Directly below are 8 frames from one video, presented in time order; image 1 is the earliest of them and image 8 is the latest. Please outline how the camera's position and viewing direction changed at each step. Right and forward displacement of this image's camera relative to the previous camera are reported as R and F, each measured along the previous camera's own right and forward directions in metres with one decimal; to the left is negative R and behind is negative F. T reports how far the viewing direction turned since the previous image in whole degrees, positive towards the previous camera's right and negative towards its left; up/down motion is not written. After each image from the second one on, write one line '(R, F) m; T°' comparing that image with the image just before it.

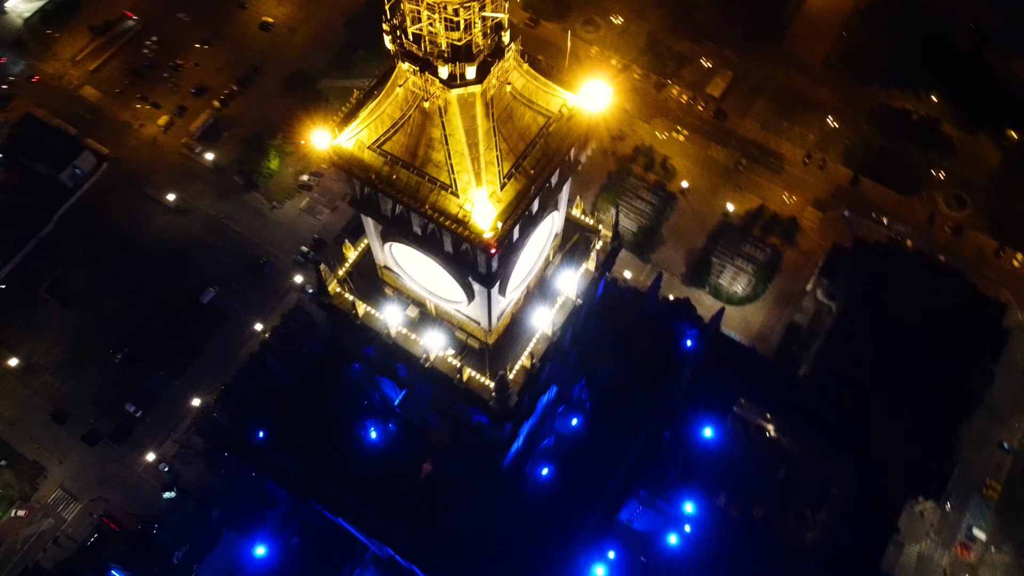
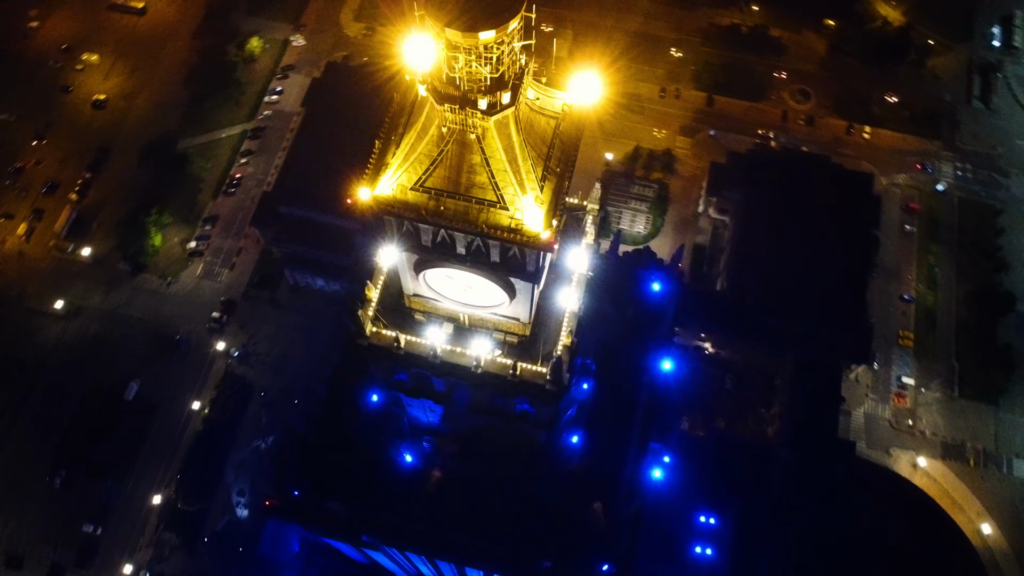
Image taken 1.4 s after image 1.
(-1.8, -0.7) m; +8°
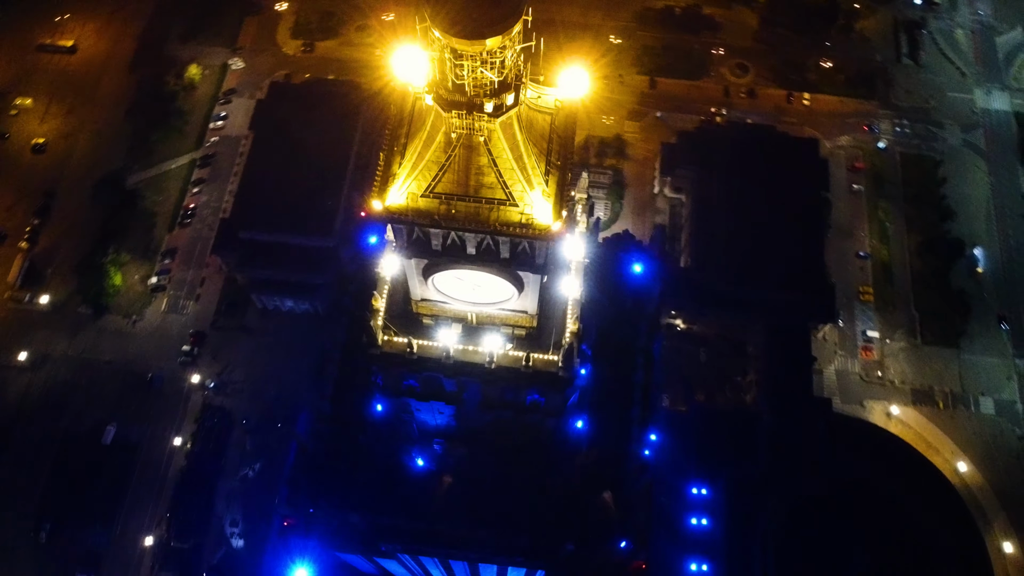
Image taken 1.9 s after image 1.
(-0.7, -0.3) m; +3°
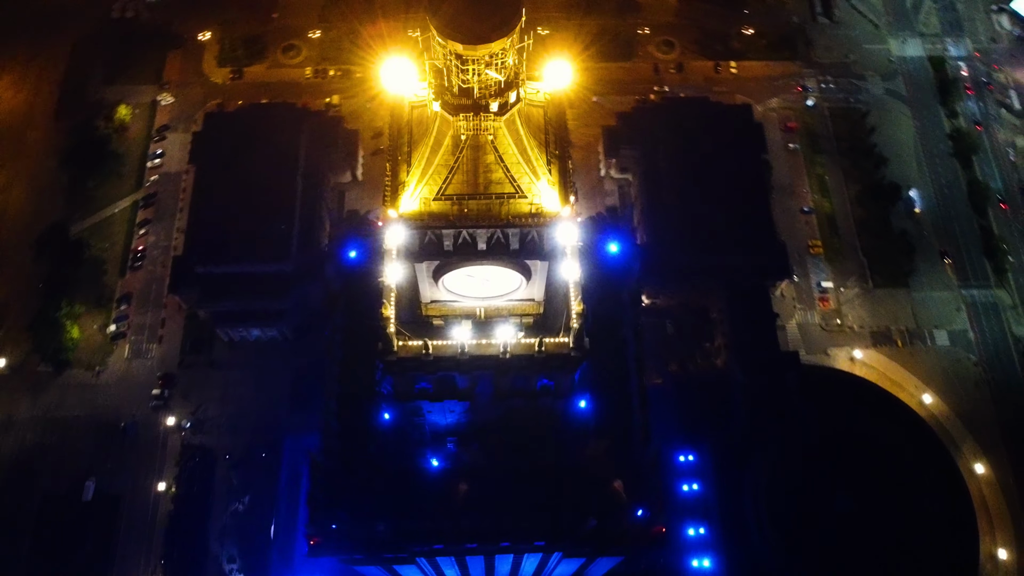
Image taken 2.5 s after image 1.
(-0.9, -0.4) m; +4°
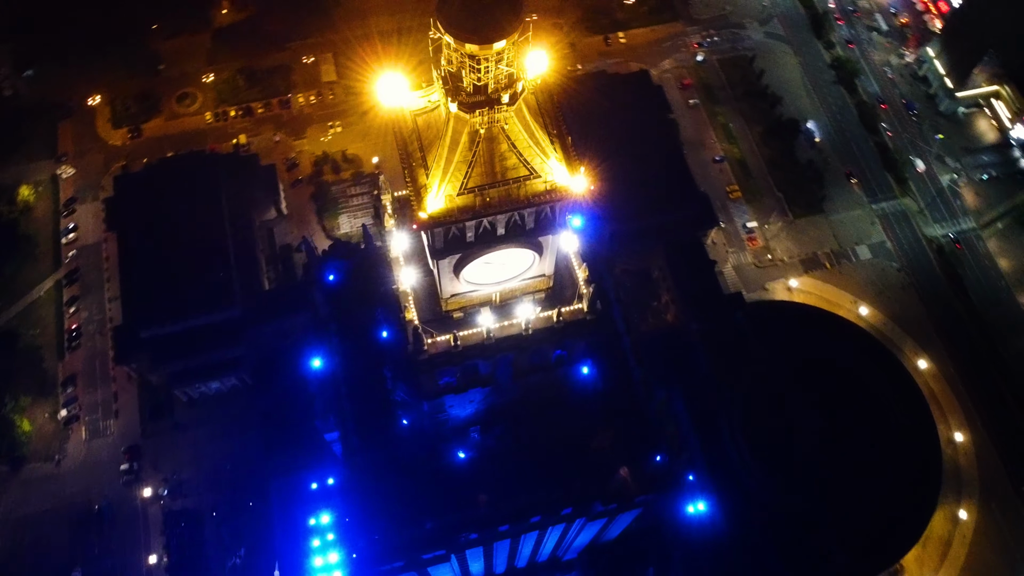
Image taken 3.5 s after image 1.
(-1.5, -0.7) m; +5°
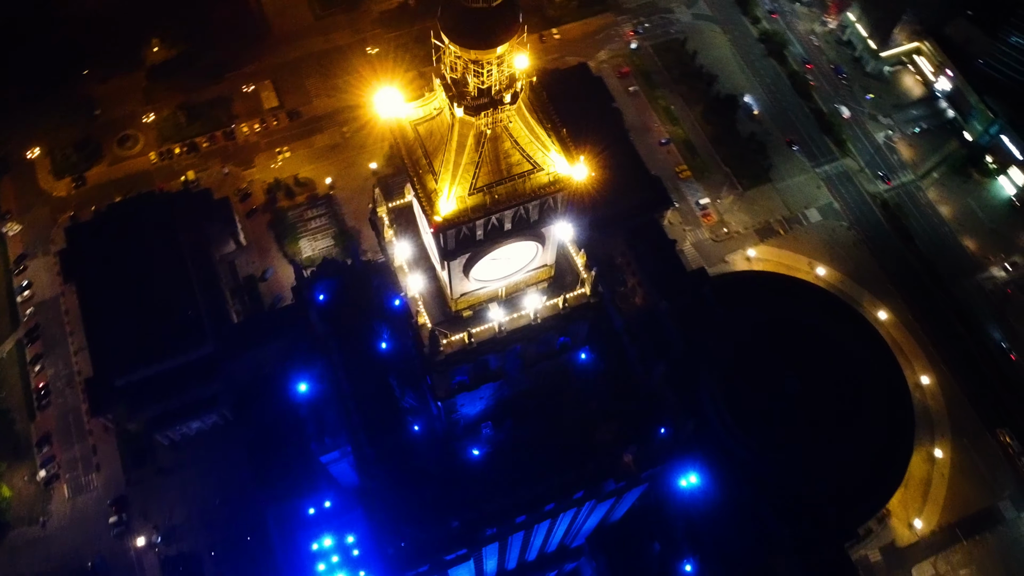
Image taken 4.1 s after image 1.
(-0.9, -0.5) m; +3°
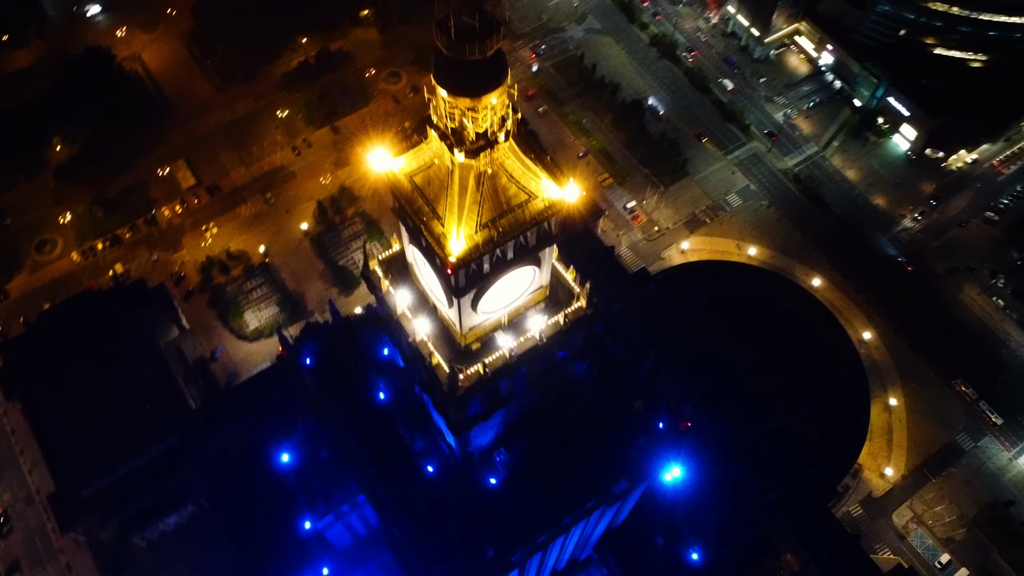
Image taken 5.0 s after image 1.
(-1.3, -0.6) m; +5°
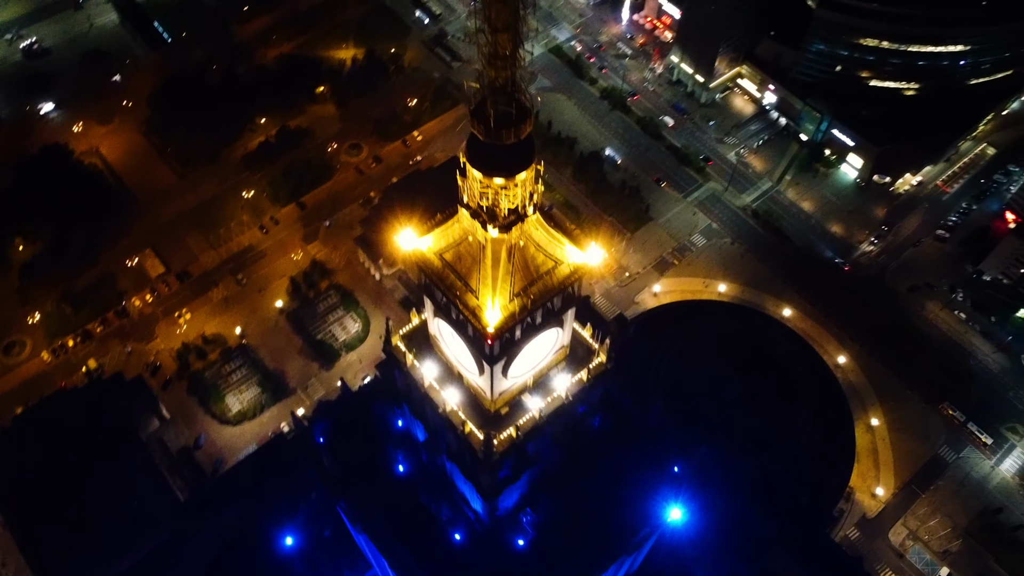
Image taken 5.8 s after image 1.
(-1.1, -0.5) m; +3°
